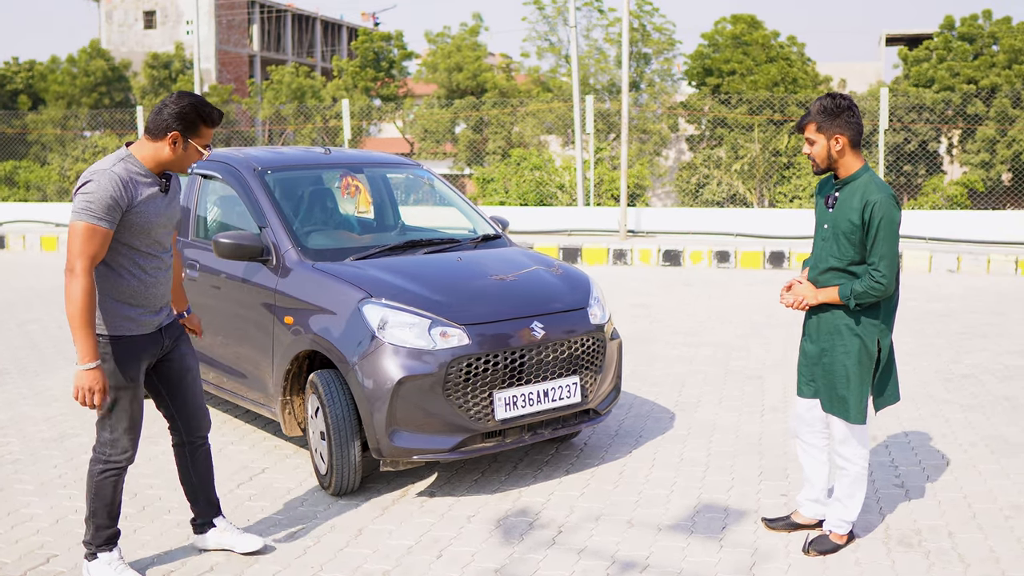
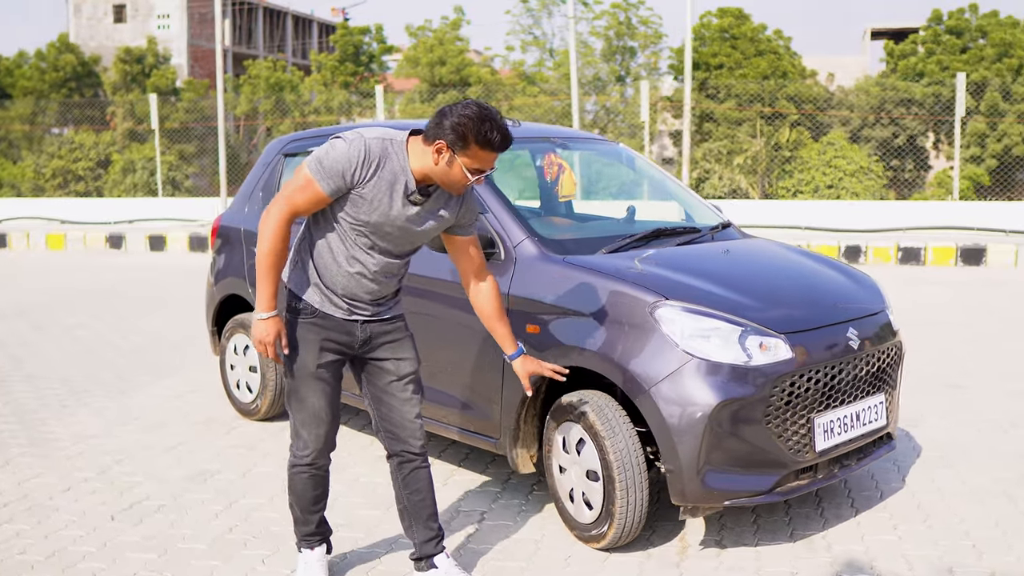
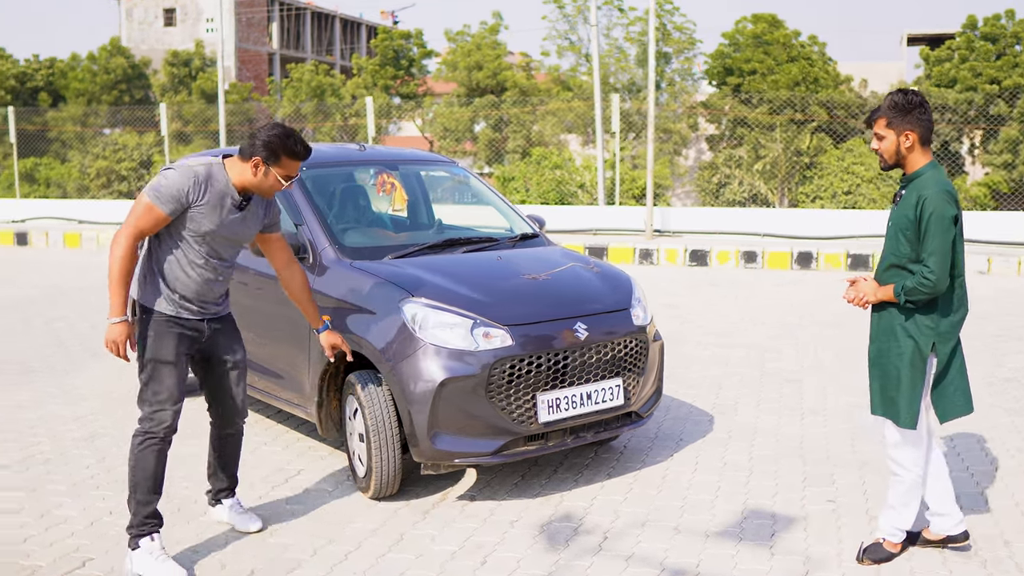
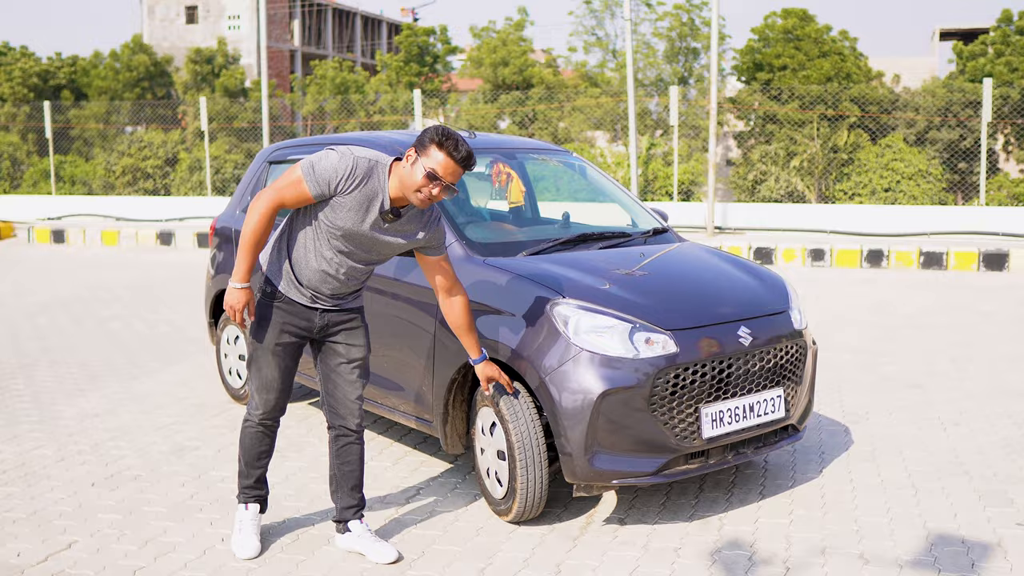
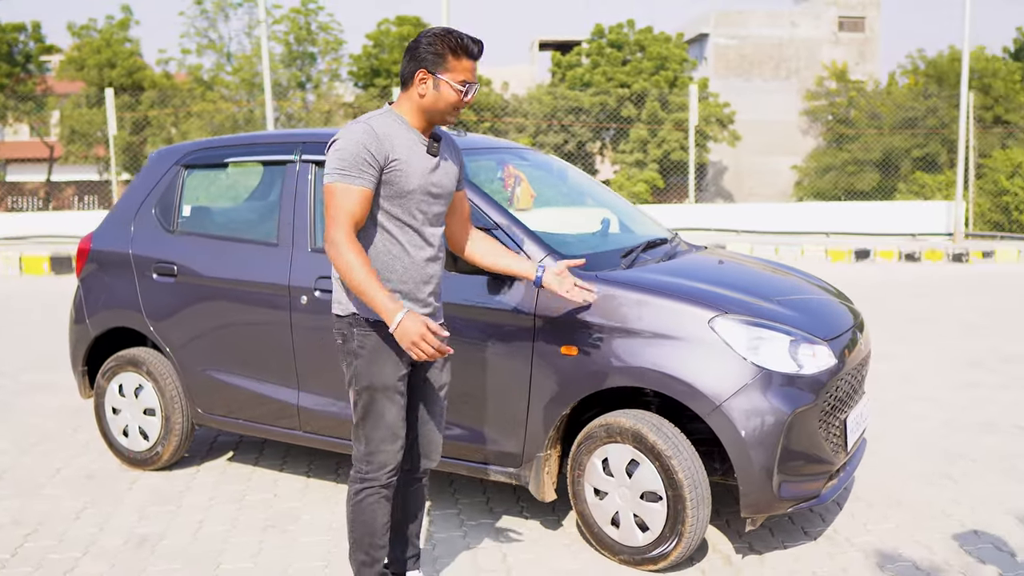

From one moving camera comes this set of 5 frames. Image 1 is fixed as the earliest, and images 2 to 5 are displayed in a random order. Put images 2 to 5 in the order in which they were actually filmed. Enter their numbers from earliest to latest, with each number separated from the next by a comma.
3, 4, 2, 5
